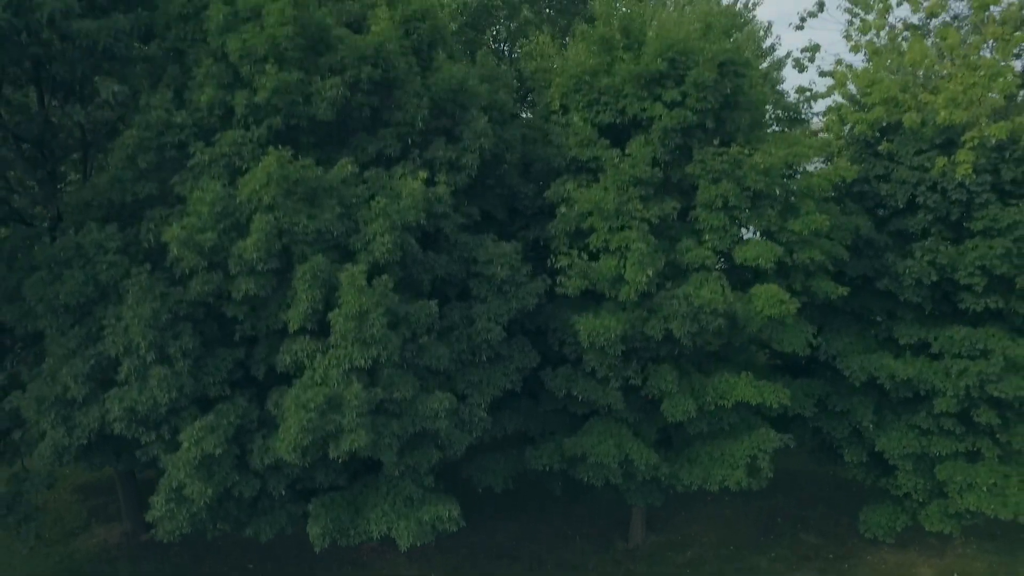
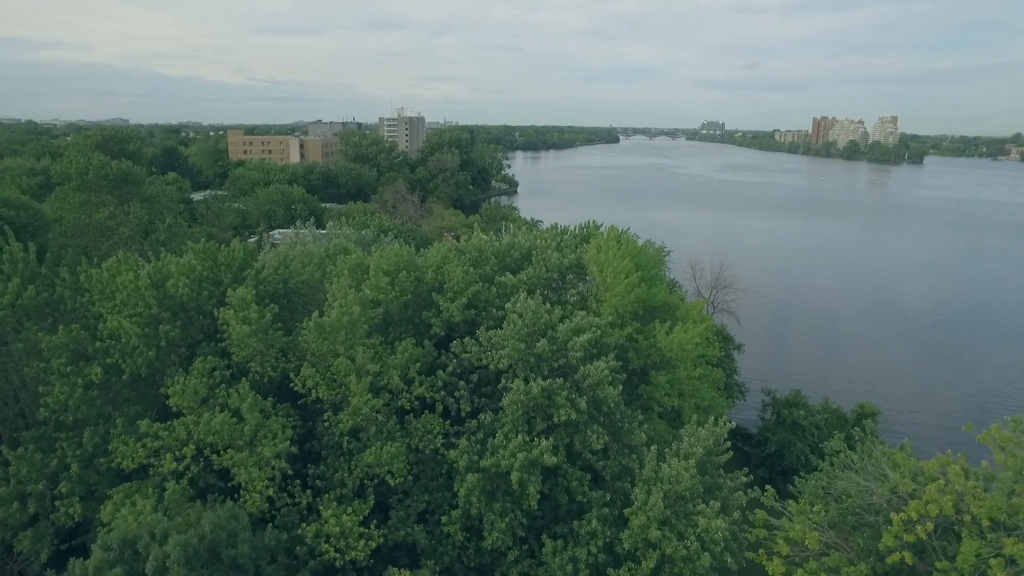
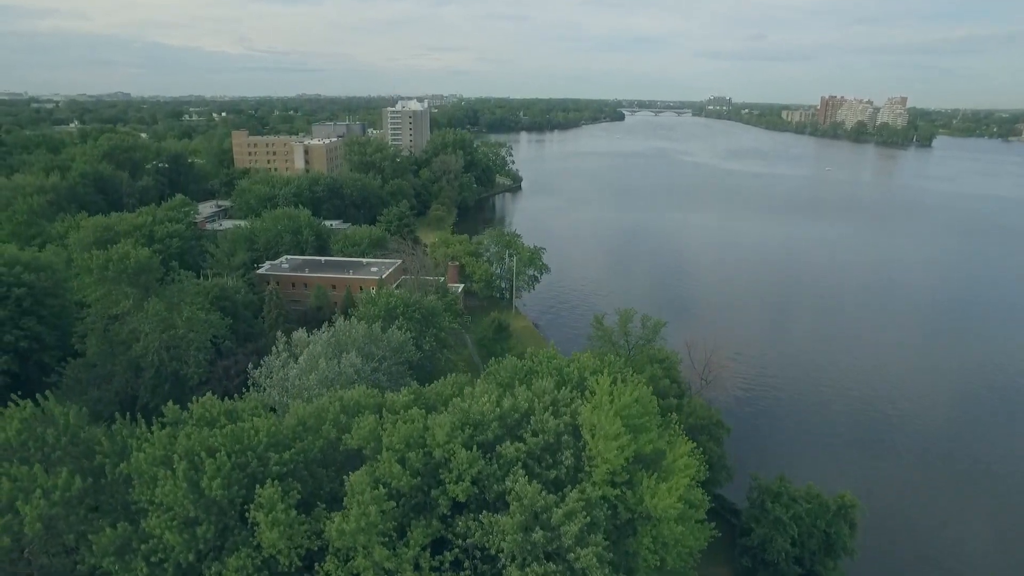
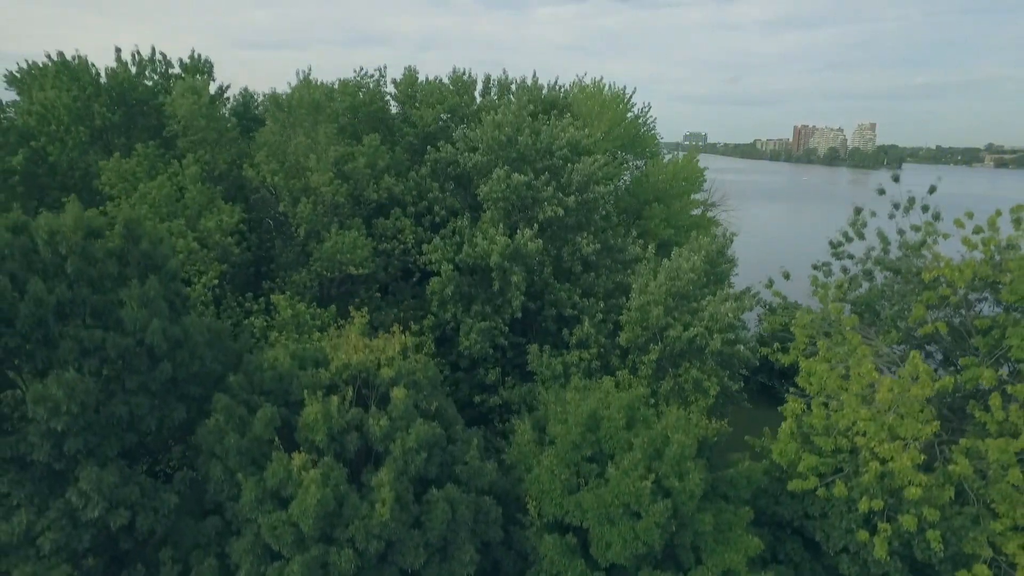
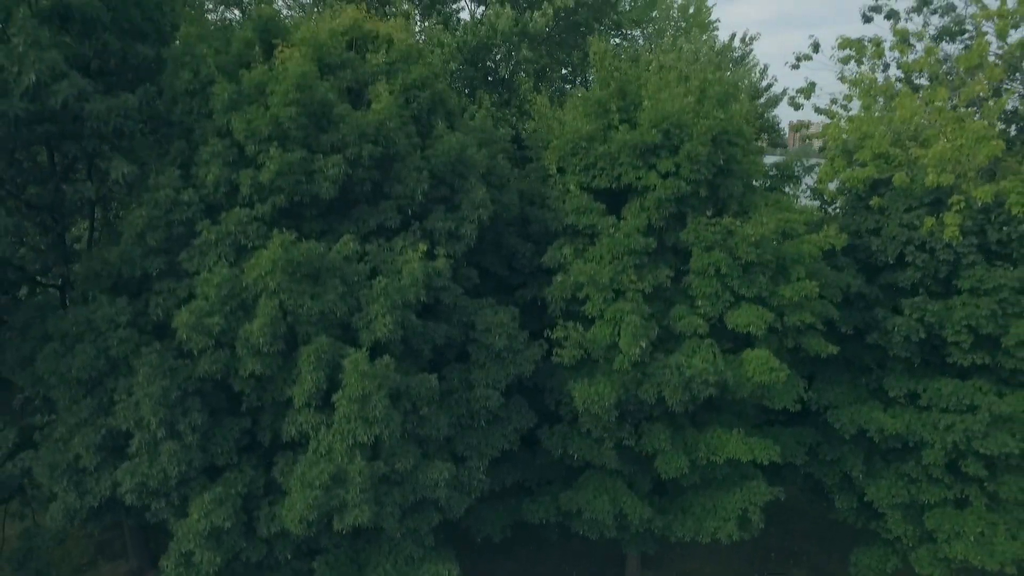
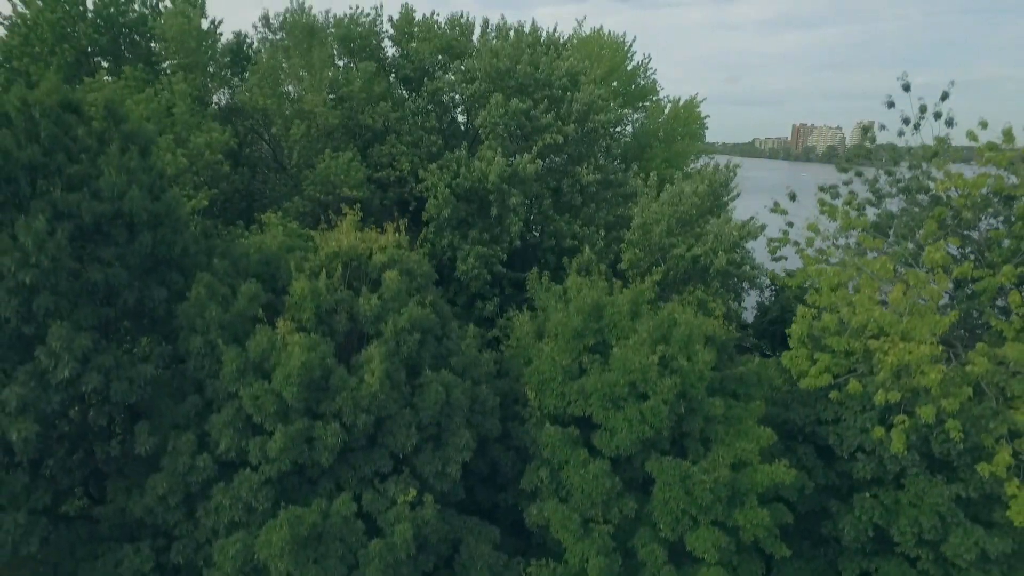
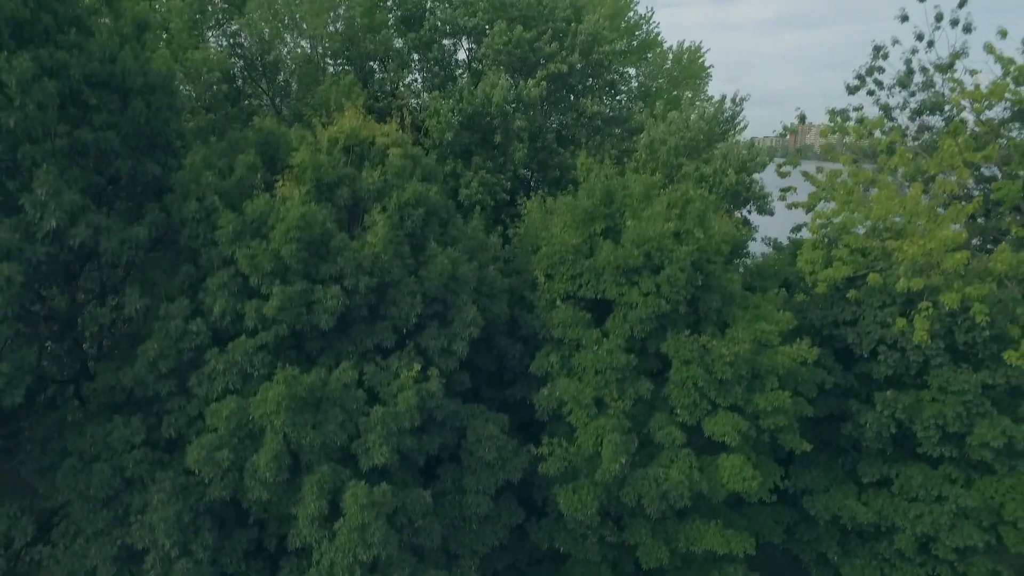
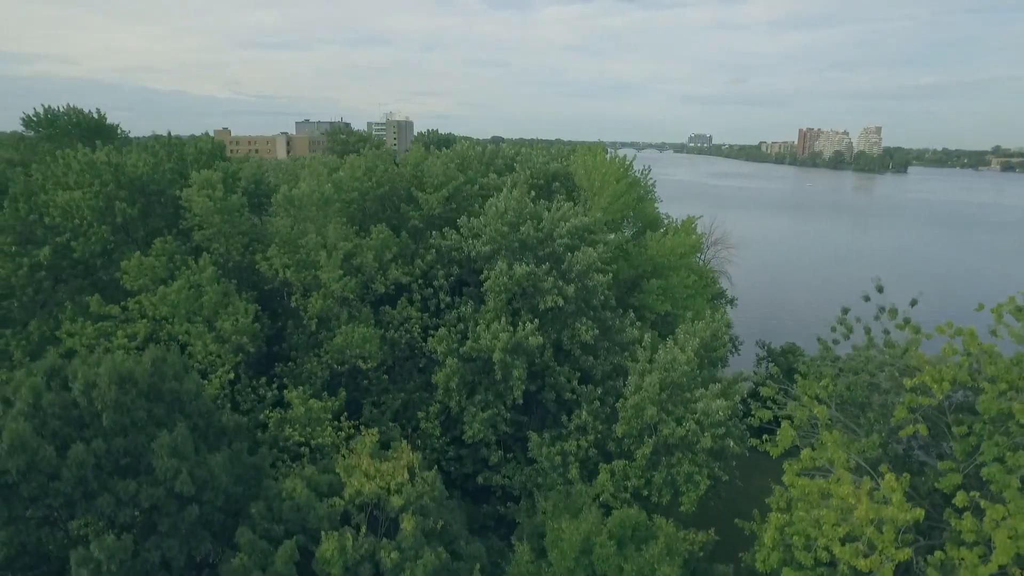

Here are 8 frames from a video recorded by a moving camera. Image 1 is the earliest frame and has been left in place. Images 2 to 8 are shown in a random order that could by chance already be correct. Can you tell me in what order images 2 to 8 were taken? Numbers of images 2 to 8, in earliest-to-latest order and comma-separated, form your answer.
5, 7, 6, 4, 8, 2, 3
